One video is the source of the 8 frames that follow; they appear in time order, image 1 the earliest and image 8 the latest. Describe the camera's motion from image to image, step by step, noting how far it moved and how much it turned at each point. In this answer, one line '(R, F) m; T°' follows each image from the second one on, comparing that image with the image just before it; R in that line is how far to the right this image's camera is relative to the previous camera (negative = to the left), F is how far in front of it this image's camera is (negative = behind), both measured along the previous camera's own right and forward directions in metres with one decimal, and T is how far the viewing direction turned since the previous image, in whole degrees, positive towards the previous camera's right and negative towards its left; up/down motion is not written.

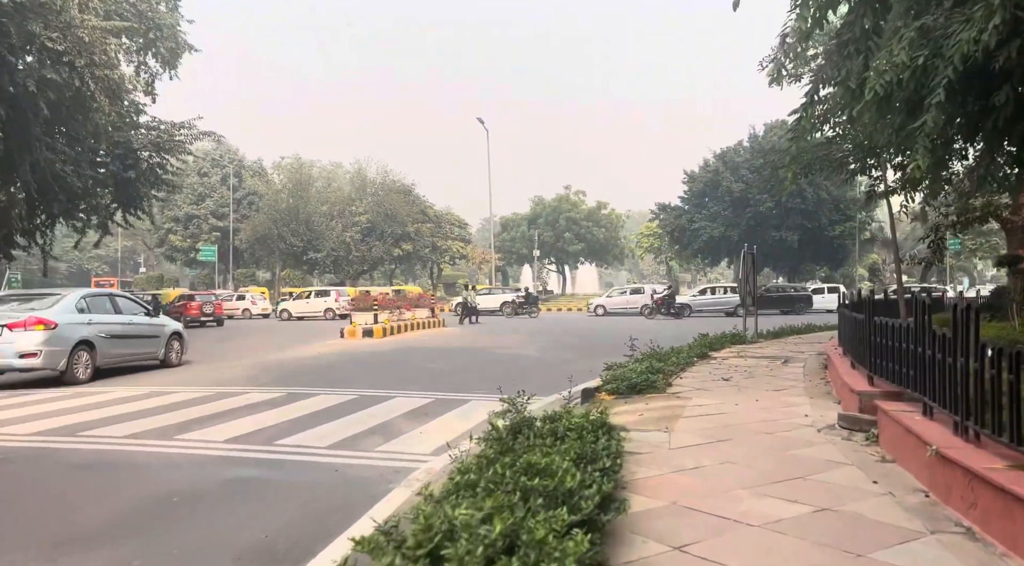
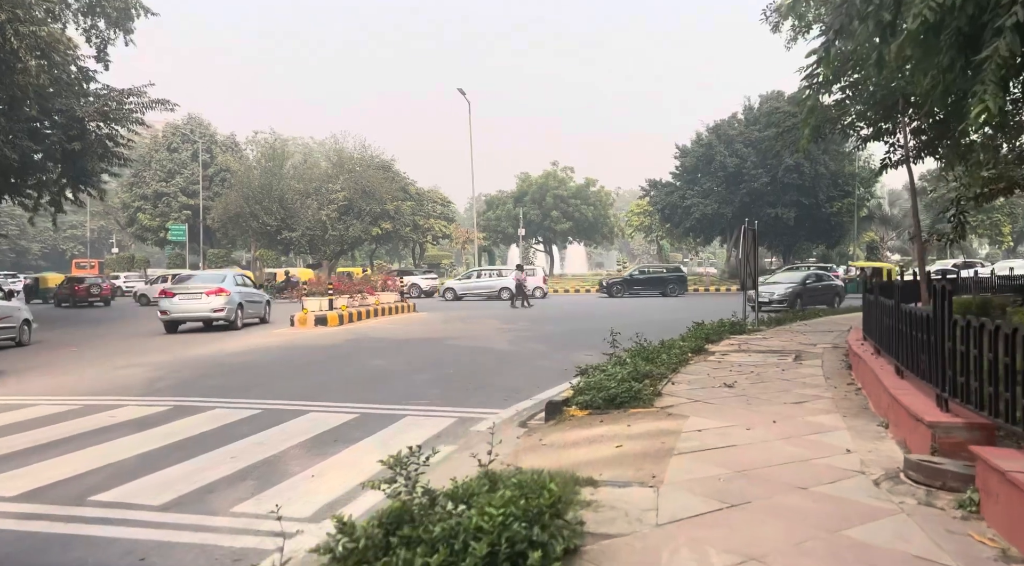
(+0.4, +1.9) m; +1°
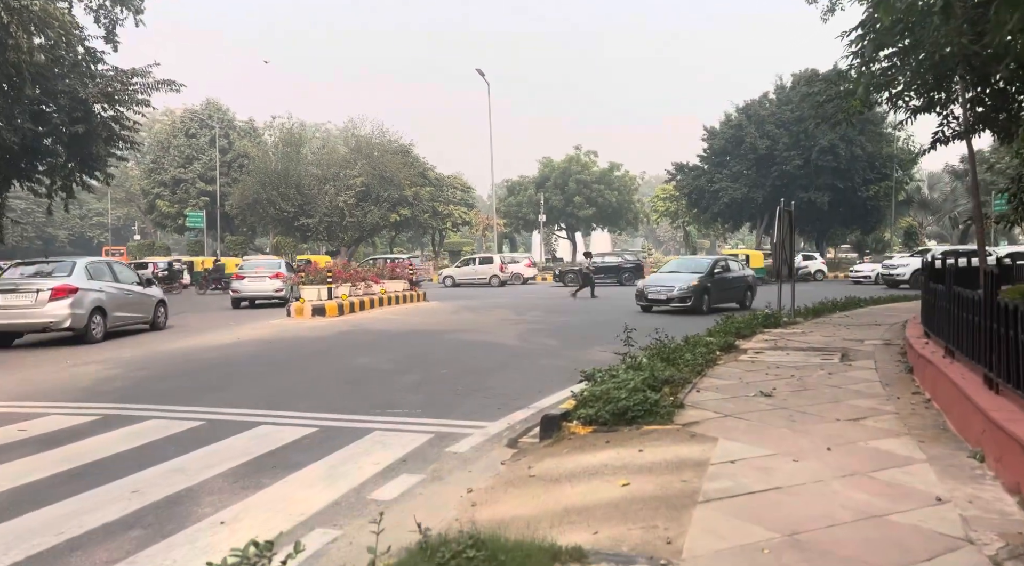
(+0.3, +1.2) m; -2°
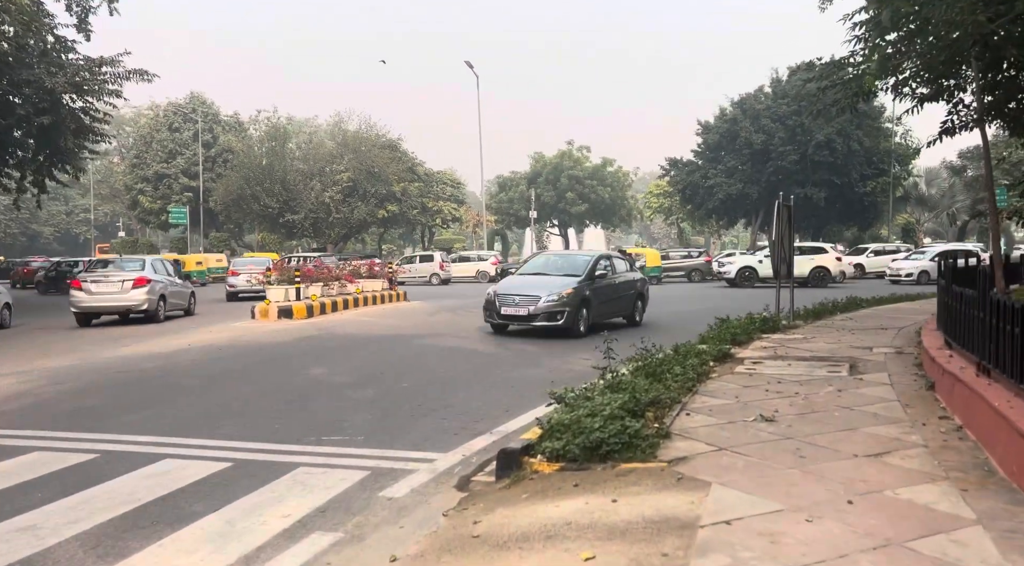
(+0.2, +0.9) m; 0°
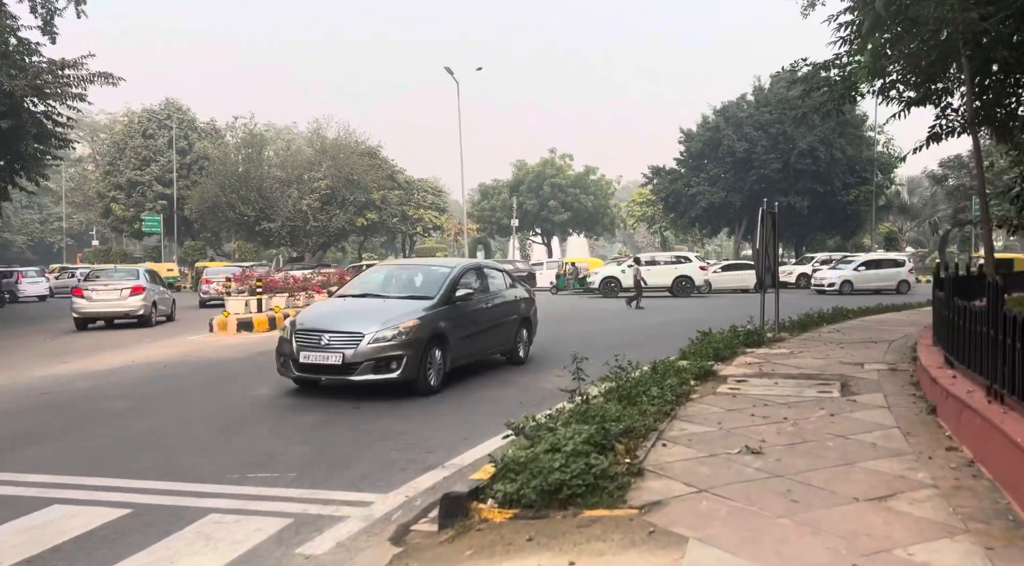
(+0.2, +0.6) m; +1°
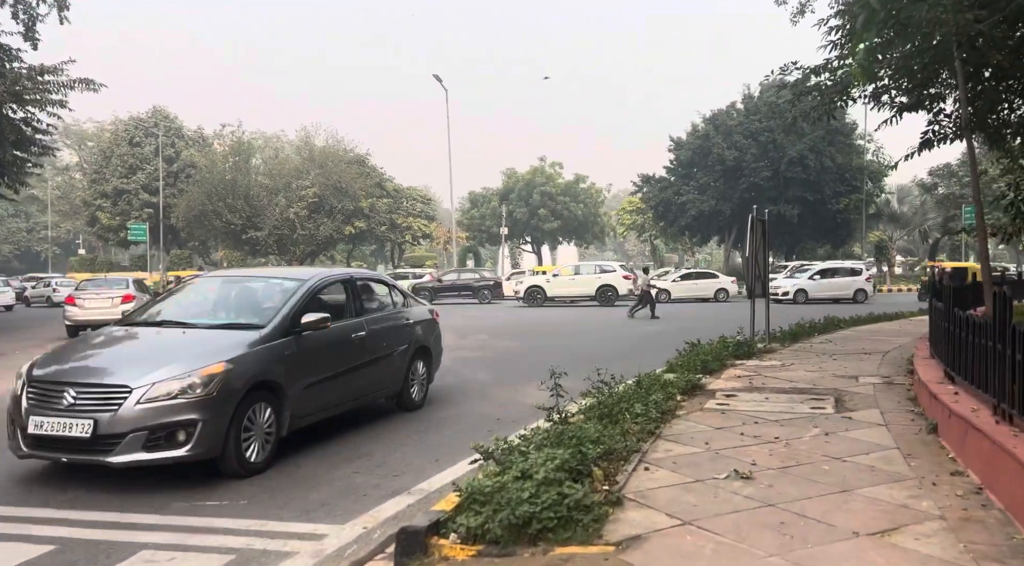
(+0.1, +0.4) m; +1°
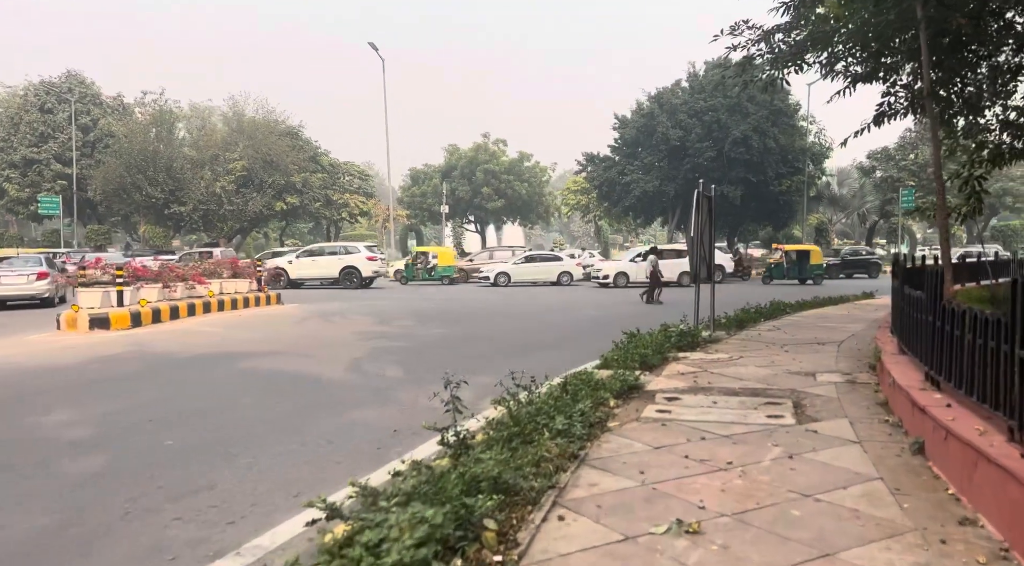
(+0.3, +1.2) m; +4°
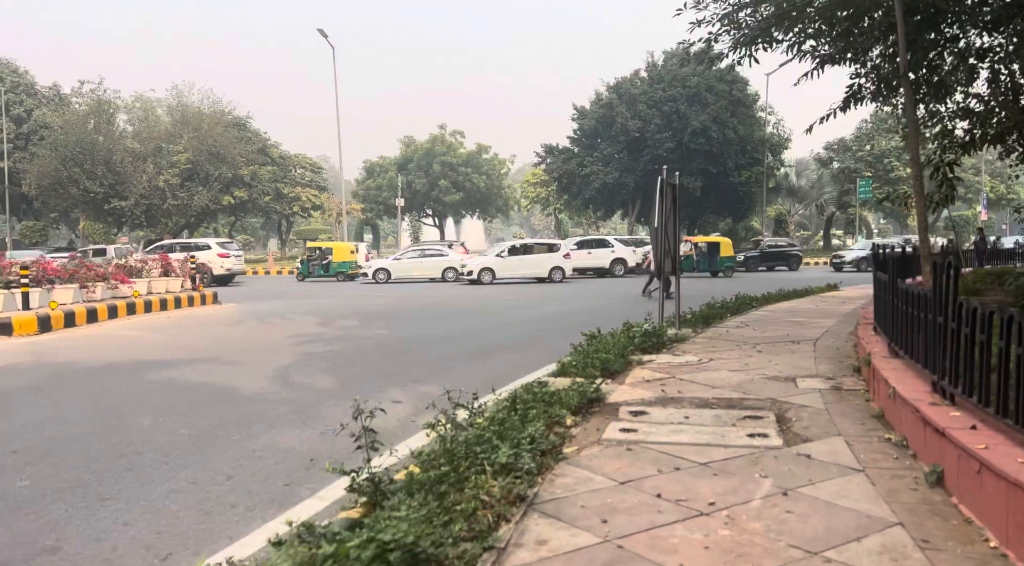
(+0.1, +0.9) m; +3°
